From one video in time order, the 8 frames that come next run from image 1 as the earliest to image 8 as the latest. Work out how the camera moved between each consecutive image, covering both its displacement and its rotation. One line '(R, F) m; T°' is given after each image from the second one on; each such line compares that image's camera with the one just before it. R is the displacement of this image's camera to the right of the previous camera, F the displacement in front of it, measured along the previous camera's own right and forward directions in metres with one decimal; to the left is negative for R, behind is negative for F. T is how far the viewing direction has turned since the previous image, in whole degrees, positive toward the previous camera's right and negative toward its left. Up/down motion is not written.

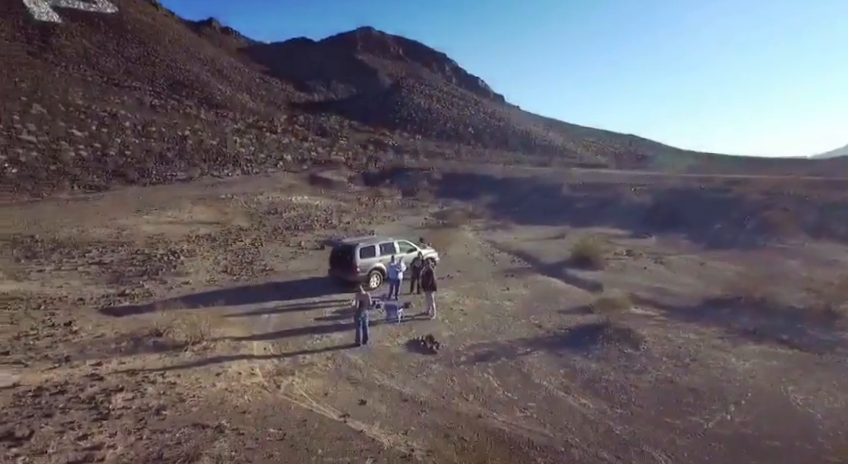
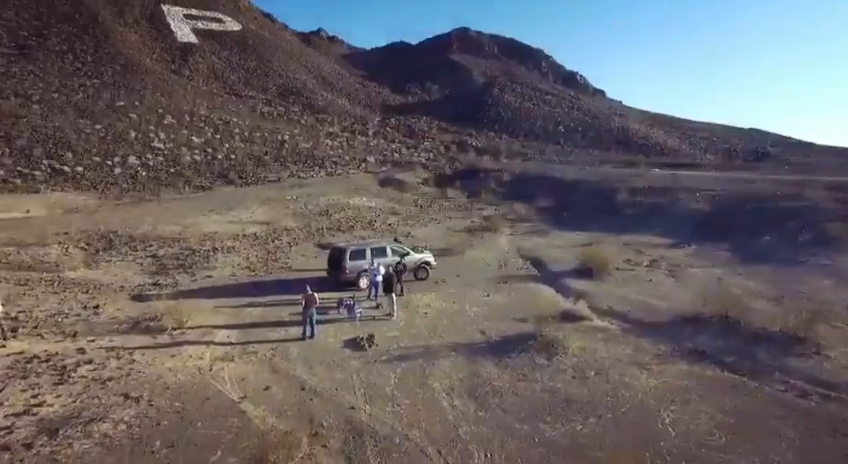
(+4.0, -0.8) m; -12°
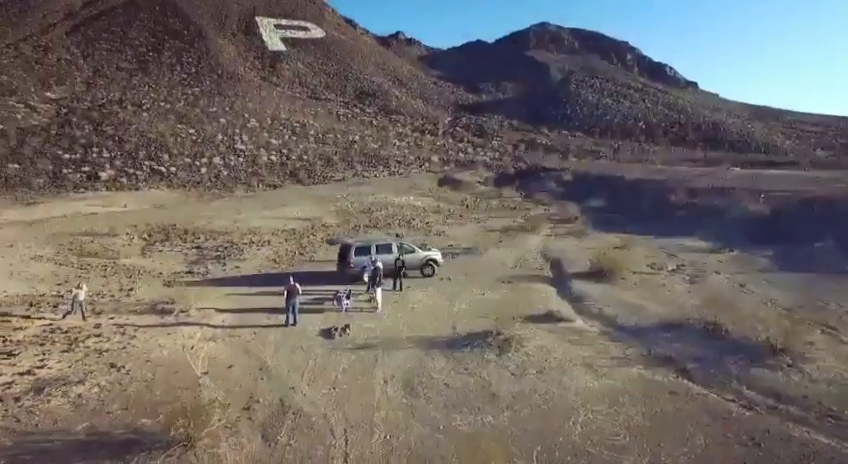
(+2.9, -0.5) m; -10°
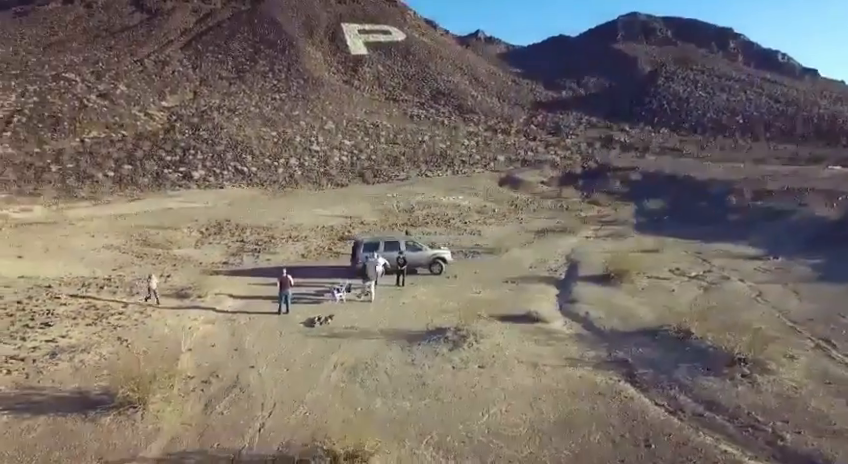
(+3.1, -0.6) m; -10°
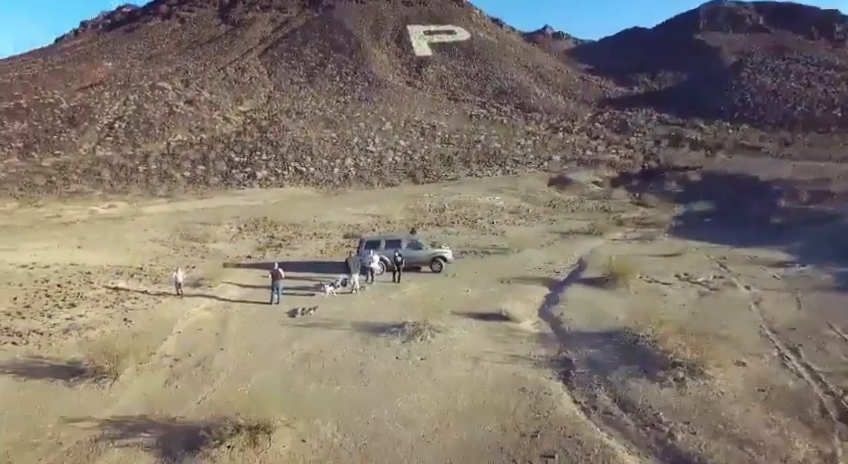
(+3.0, -0.6) m; -9°
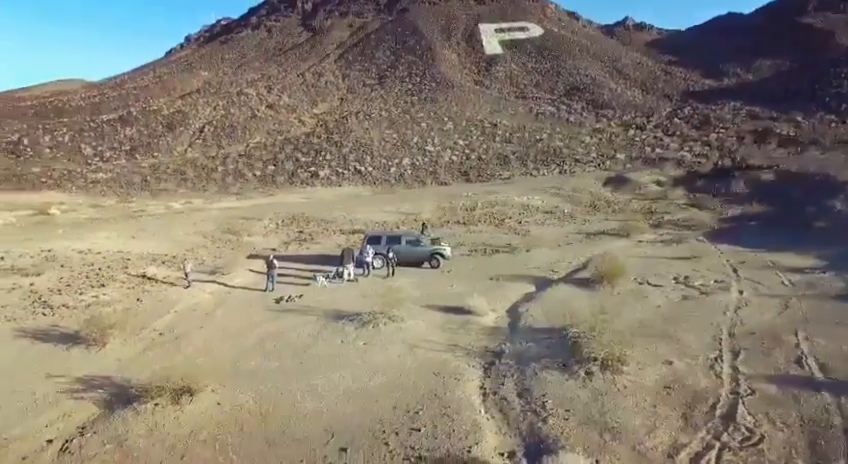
(+3.6, -0.7) m; -9°
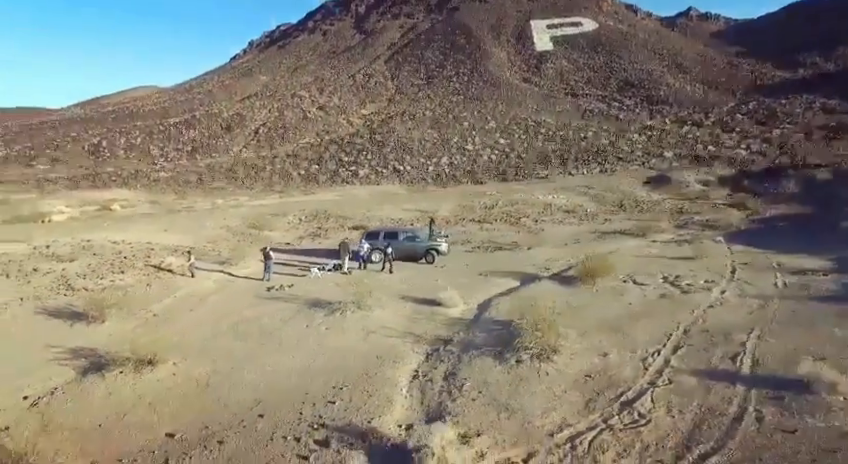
(+2.7, -0.7) m; -7°
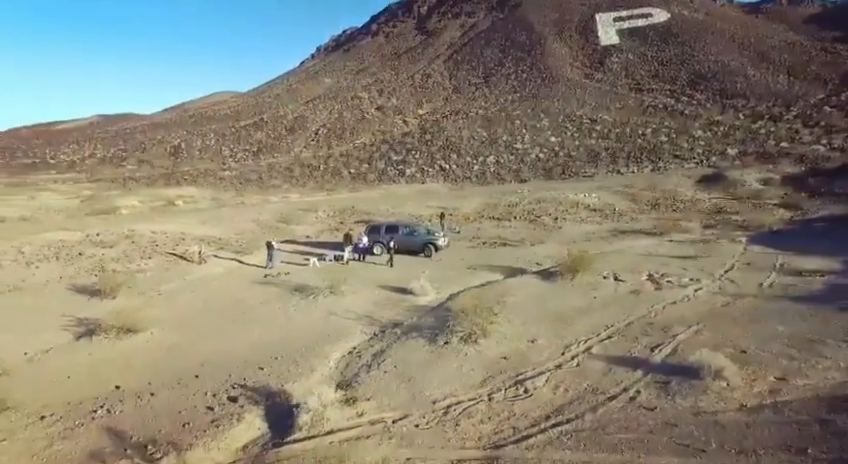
(+3.3, -0.9) m; -8°
